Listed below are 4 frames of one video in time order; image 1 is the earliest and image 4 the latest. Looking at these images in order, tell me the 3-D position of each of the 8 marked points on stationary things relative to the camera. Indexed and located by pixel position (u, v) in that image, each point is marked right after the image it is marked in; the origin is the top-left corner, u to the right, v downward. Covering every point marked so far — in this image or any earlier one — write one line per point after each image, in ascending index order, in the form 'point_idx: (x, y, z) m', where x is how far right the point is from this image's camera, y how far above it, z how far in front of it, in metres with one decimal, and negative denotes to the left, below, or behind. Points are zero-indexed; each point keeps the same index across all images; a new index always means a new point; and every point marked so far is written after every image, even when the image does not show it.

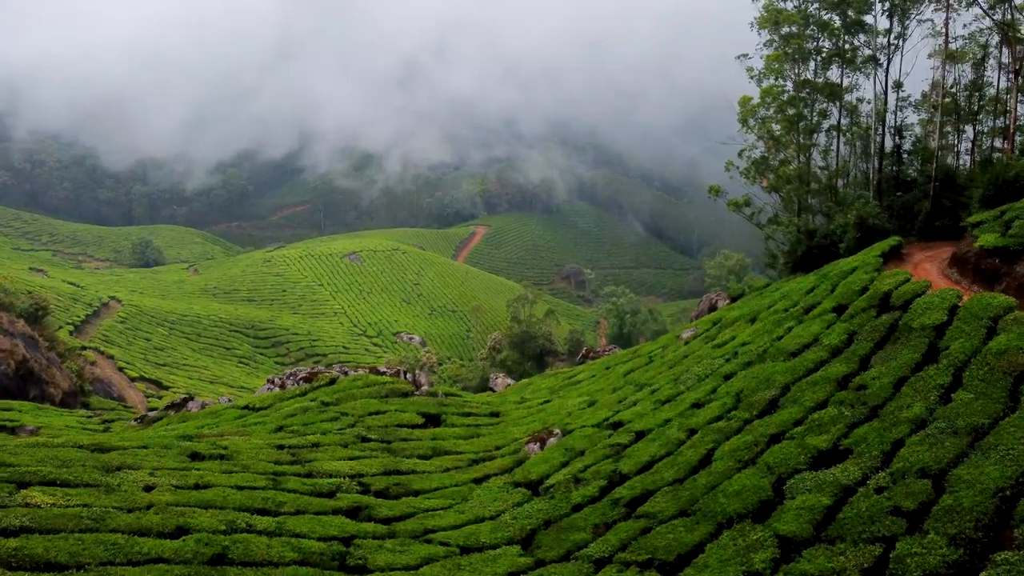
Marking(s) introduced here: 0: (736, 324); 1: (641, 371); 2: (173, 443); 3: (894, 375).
0: (+6.8, -1.1, +19.6) m
1: (+3.9, -2.6, +19.8) m
2: (-8.2, -3.8, +15.5) m
3: (+8.0, -1.9, +13.4) m
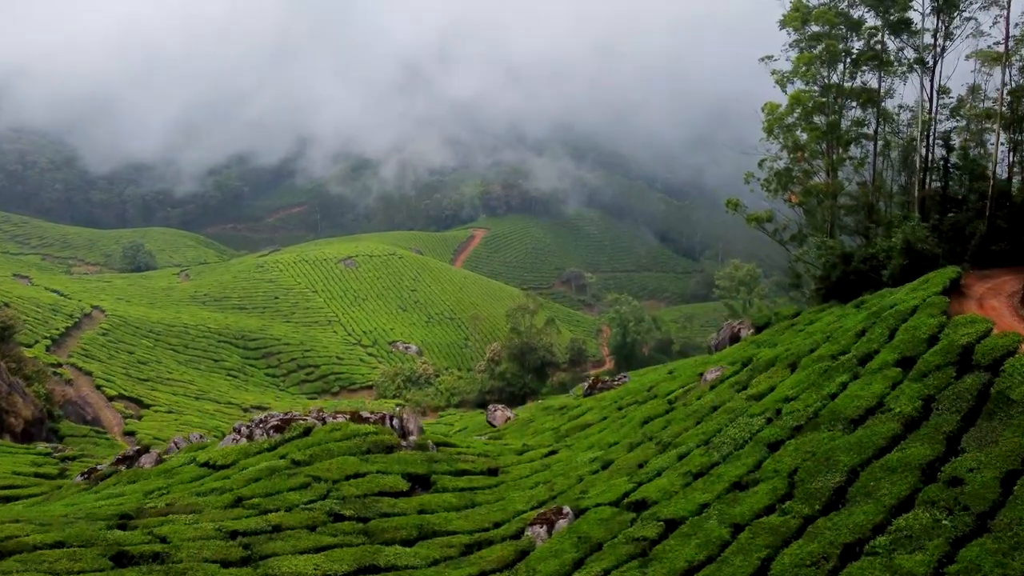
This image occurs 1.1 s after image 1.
0: (+6.8, -2.1, +17.0) m
1: (+4.0, -3.6, +17.2) m
2: (-8.1, -4.8, +12.8) m
3: (+8.0, -2.9, +10.8) m
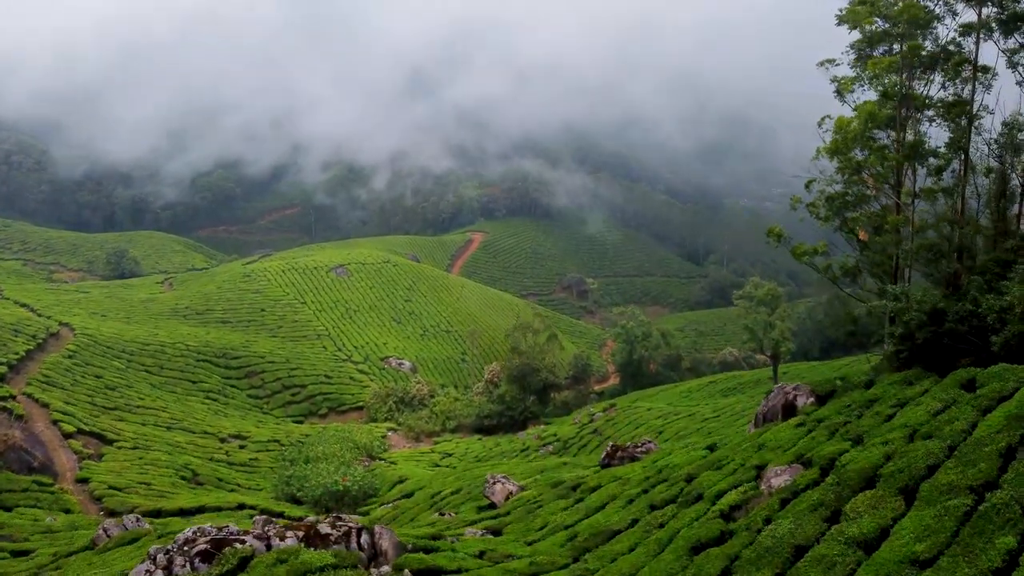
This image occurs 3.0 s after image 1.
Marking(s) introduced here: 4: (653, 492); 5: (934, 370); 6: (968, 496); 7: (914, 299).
0: (+6.9, -3.9, +12.5) m
1: (+4.1, -5.3, +12.7) m
2: (-8.0, -6.6, +8.3) m
3: (+8.2, -4.7, +6.3) m
4: (+4.0, -5.7, +18.0) m
5: (+11.2, -2.2, +17.1) m
6: (+7.8, -3.4, +11.2) m
7: (+11.0, -0.2, +17.8) m
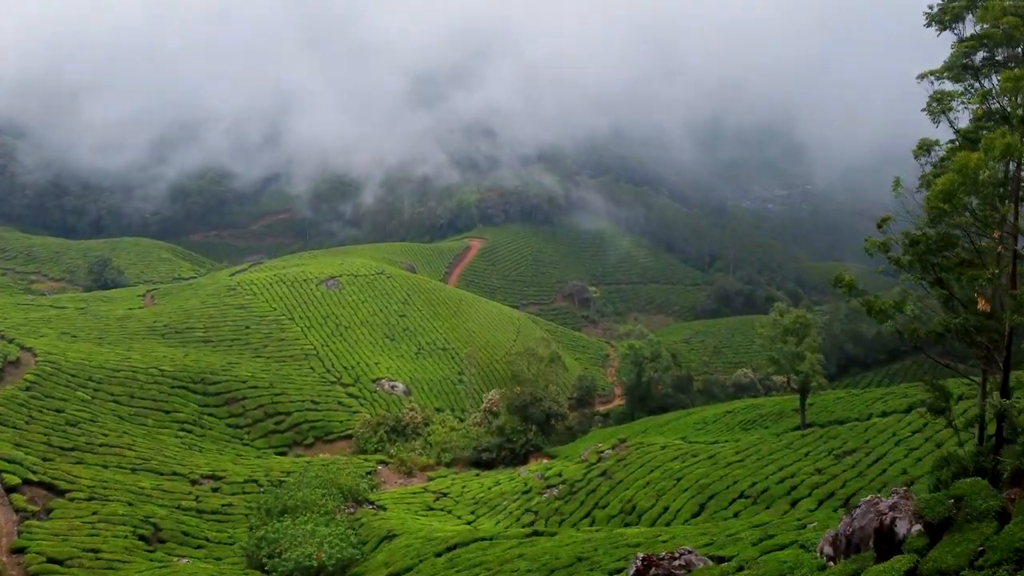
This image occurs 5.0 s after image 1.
0: (+7.0, -5.9, +7.7) m
1: (+4.2, -7.3, +7.9) m
2: (-7.9, -8.6, +3.5) m
3: (+8.3, -6.7, +1.5) m
4: (+4.1, -7.6, +13.2) m
5: (+11.3, -4.1, +12.3) m
6: (+7.9, -5.4, +6.4) m
7: (+11.1, -2.2, +13.0) m
